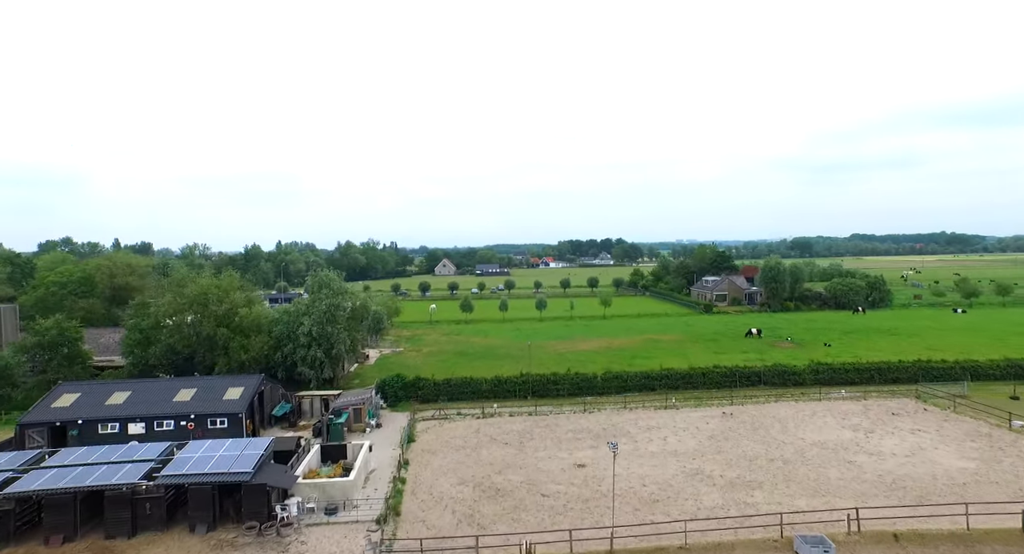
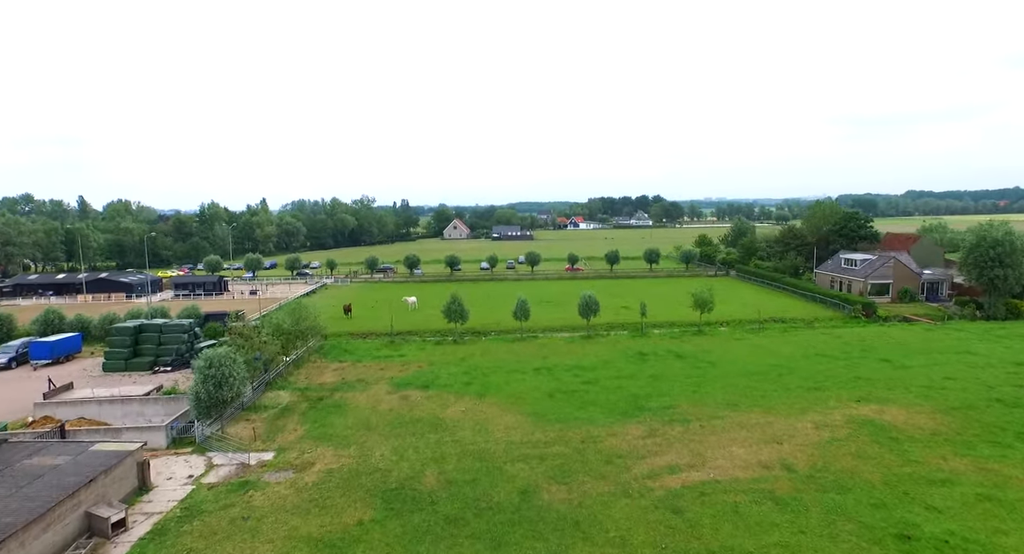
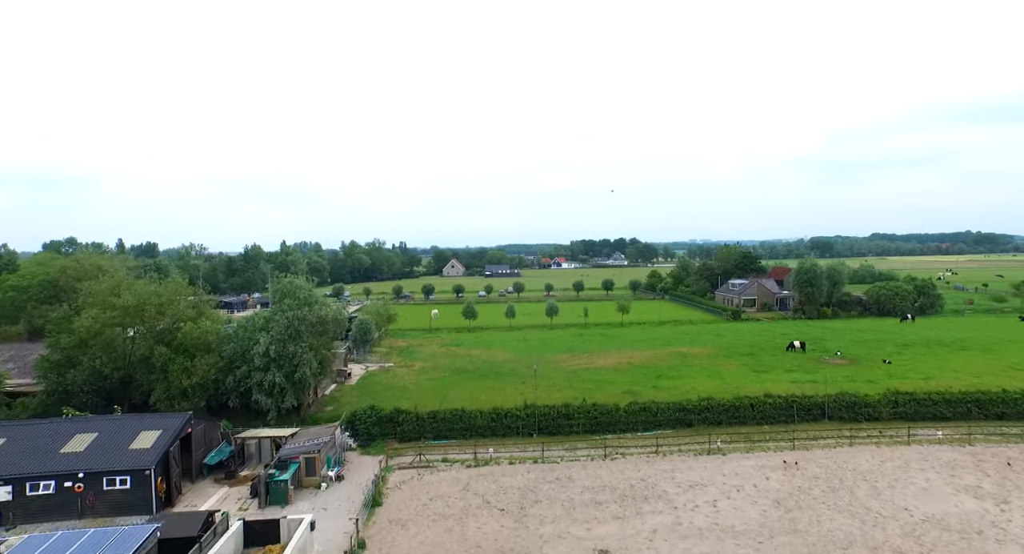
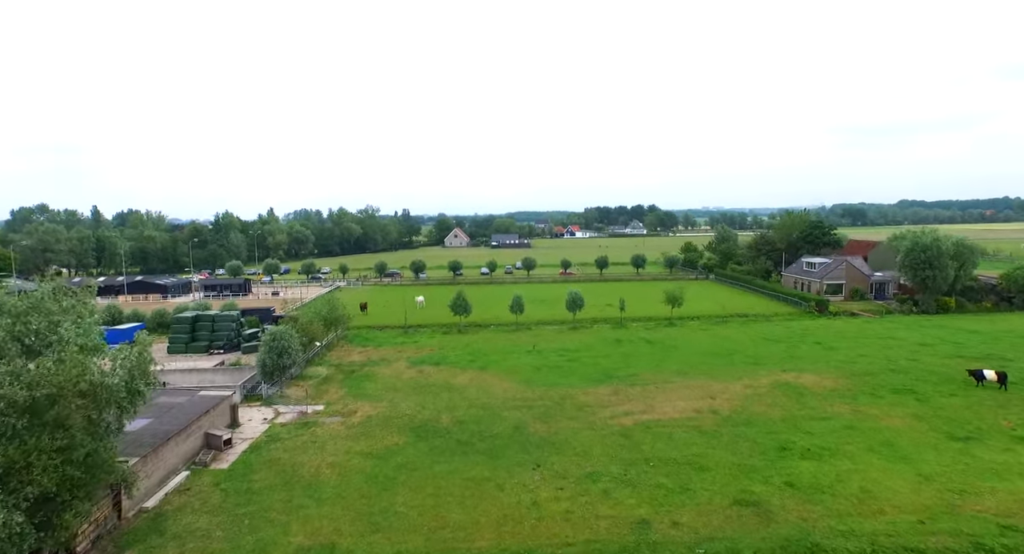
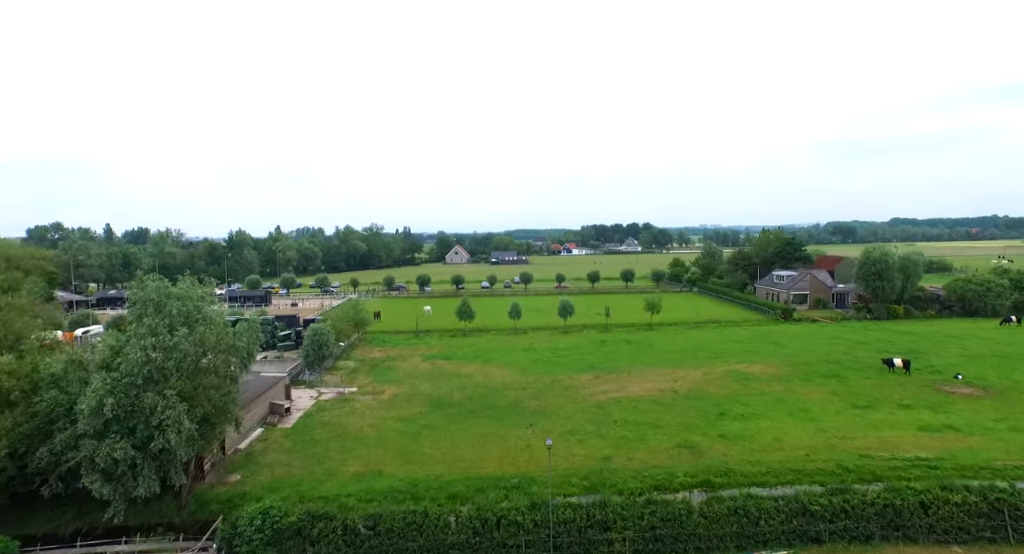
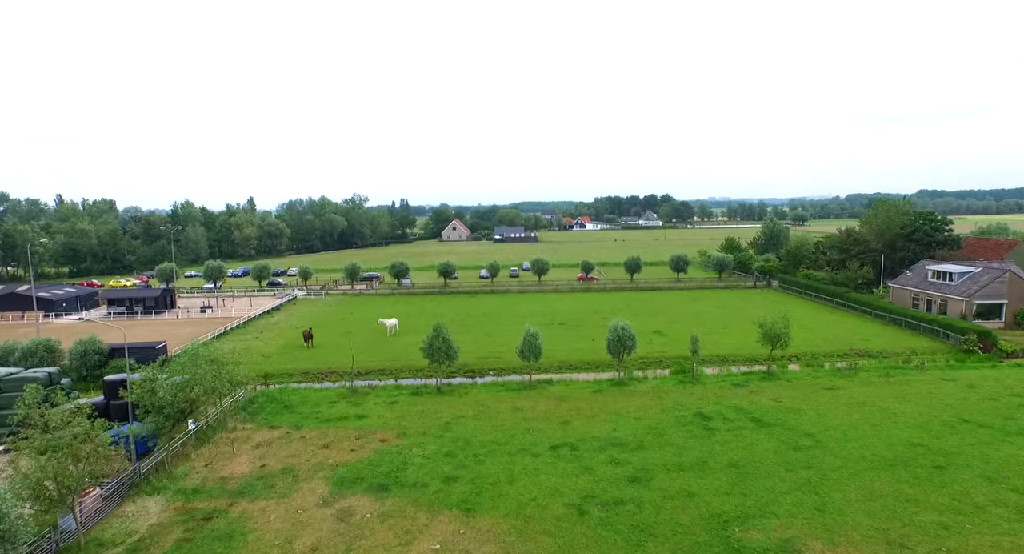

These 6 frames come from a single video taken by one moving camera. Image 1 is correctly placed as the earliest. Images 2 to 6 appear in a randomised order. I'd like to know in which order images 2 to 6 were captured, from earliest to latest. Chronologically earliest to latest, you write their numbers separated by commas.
3, 5, 4, 2, 6
